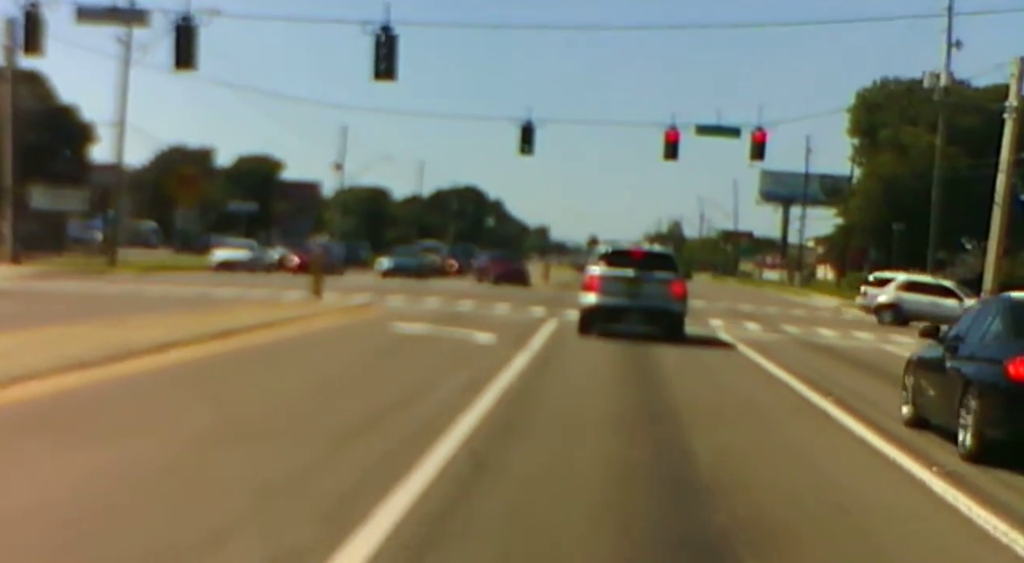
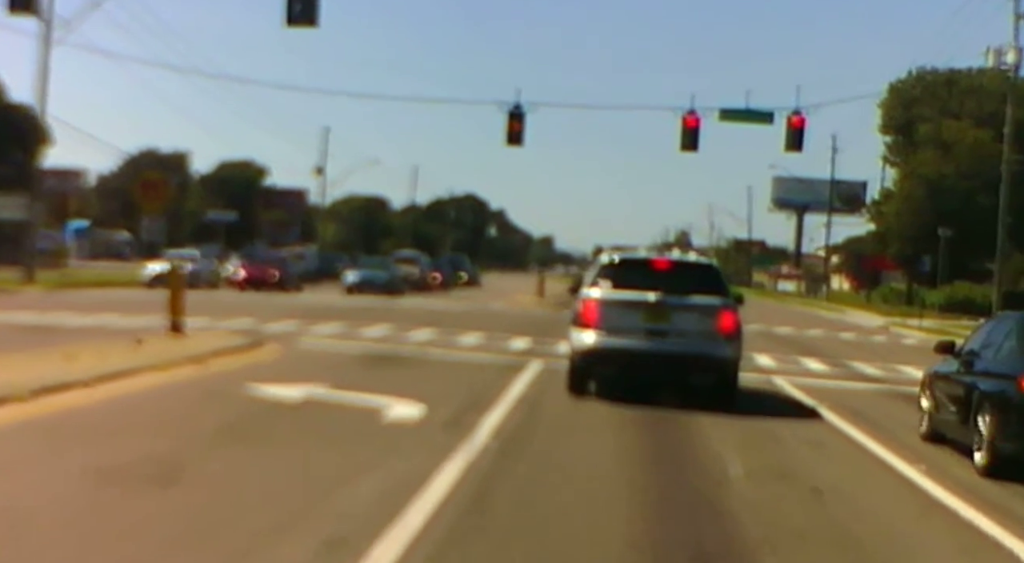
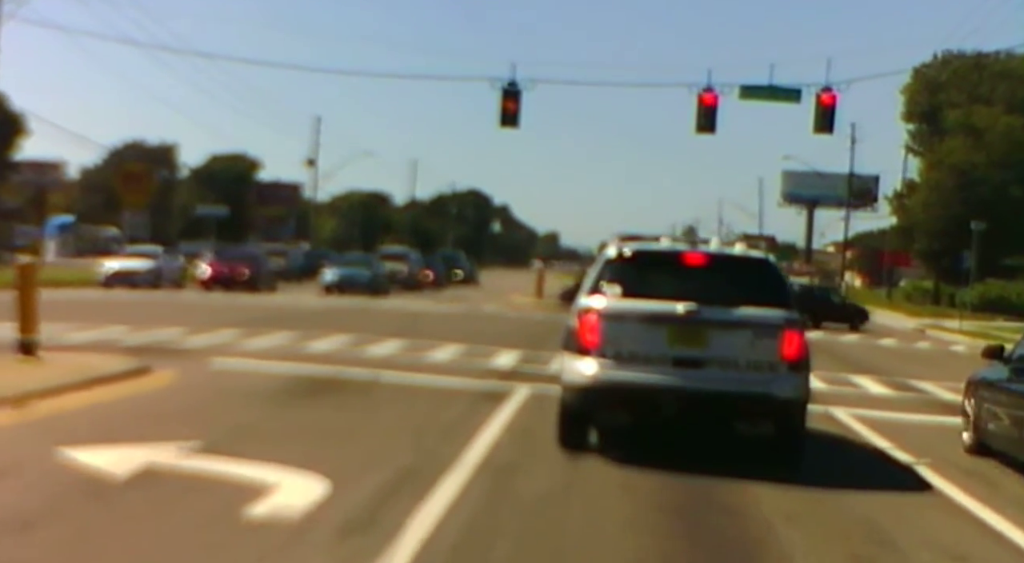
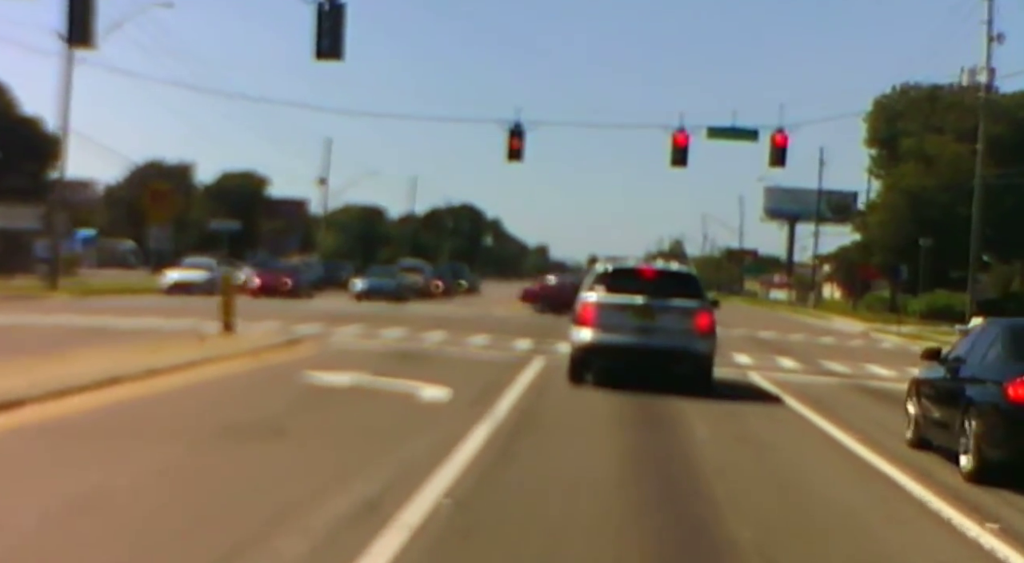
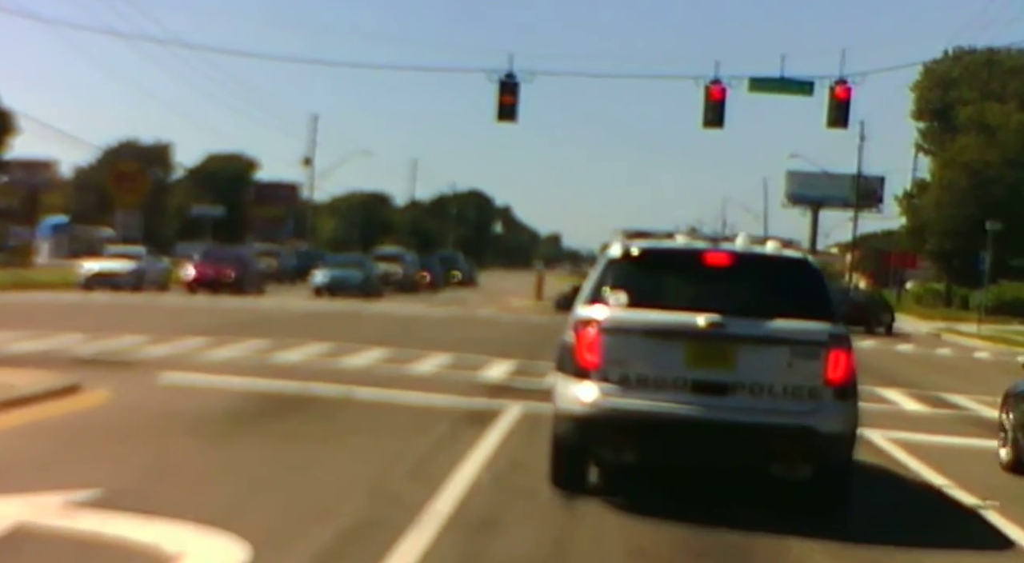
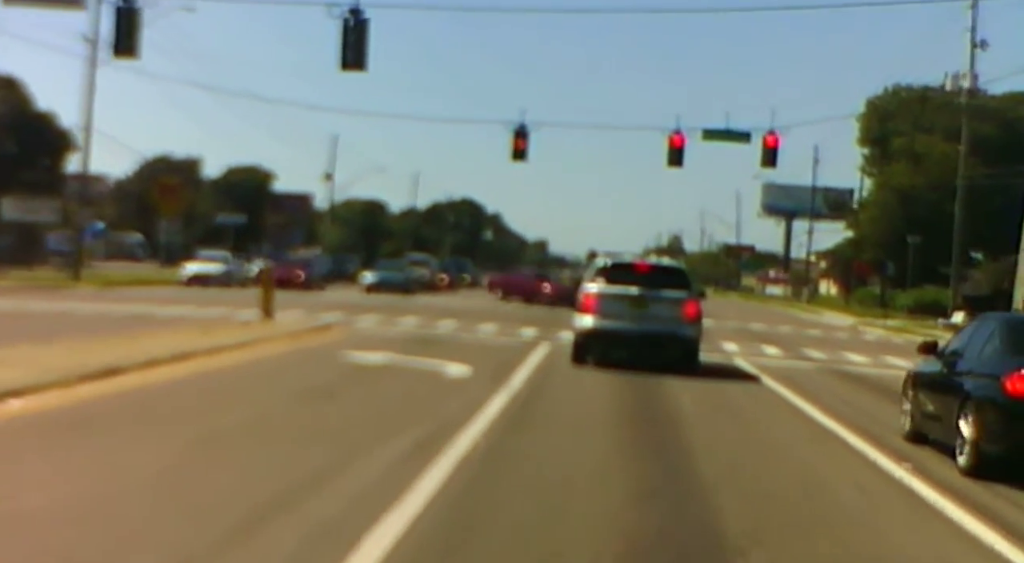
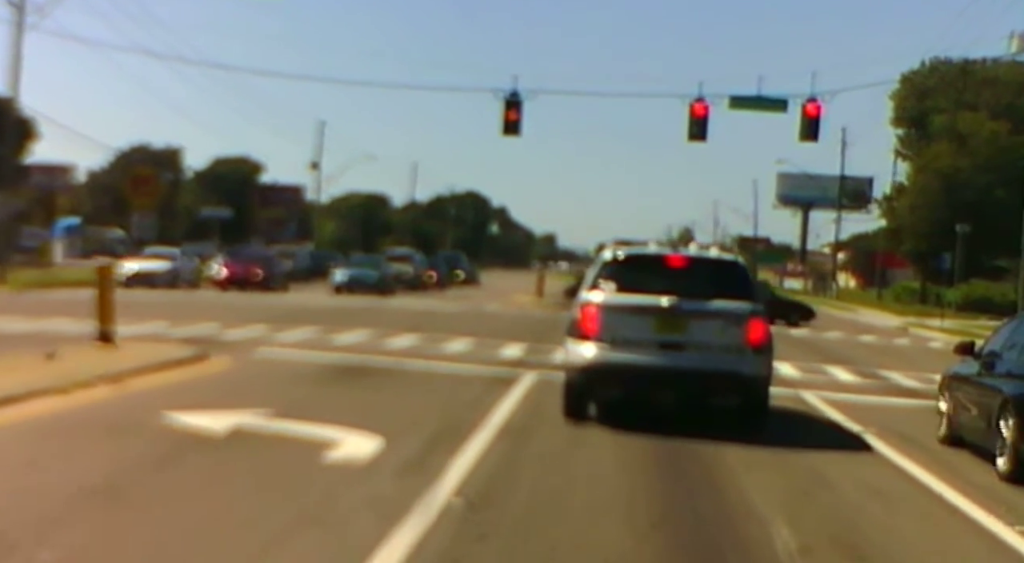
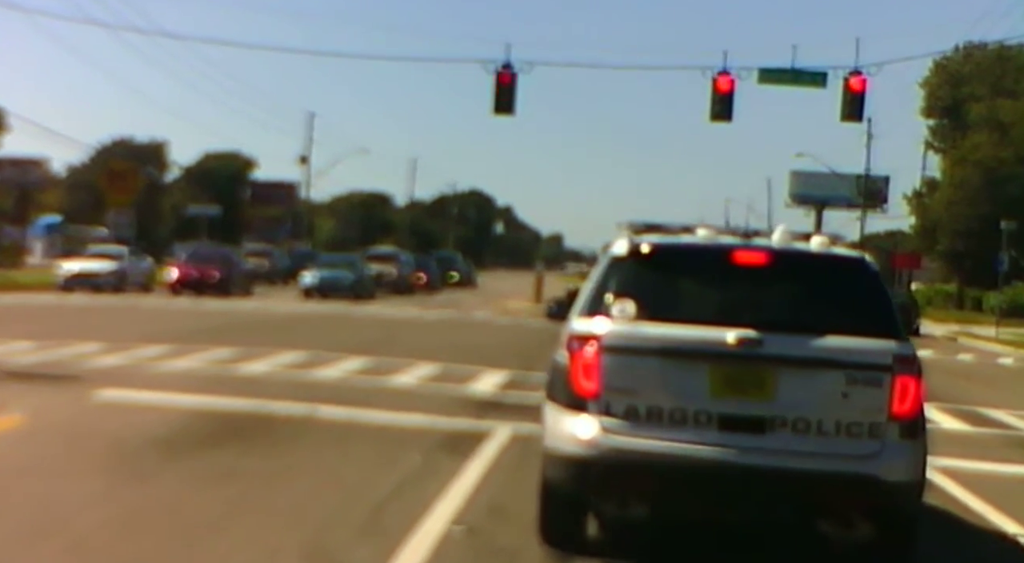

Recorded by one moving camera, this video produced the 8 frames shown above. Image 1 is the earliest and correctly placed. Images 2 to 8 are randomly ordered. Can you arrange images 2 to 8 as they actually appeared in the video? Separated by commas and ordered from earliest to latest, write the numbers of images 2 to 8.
6, 4, 2, 7, 3, 5, 8
